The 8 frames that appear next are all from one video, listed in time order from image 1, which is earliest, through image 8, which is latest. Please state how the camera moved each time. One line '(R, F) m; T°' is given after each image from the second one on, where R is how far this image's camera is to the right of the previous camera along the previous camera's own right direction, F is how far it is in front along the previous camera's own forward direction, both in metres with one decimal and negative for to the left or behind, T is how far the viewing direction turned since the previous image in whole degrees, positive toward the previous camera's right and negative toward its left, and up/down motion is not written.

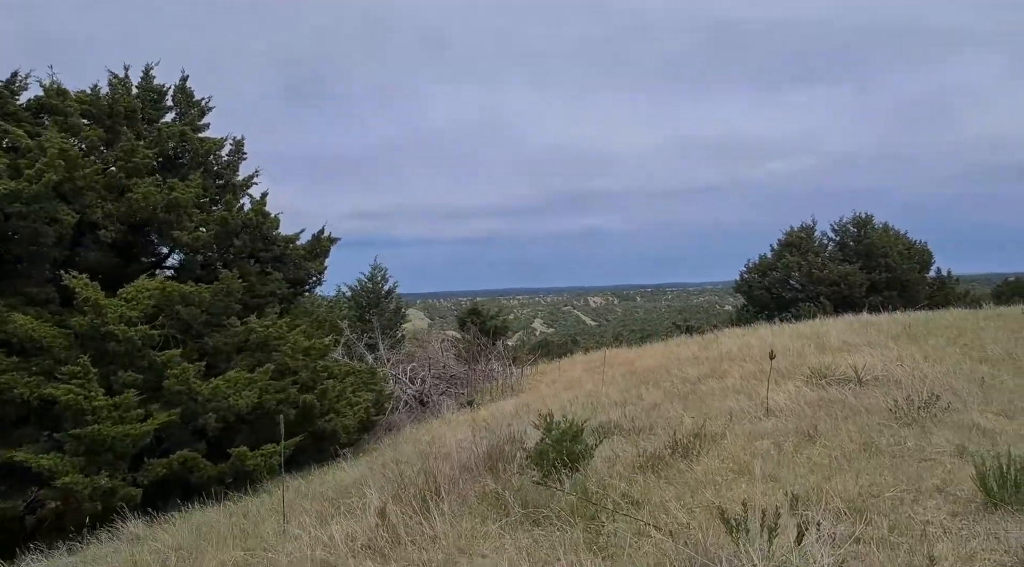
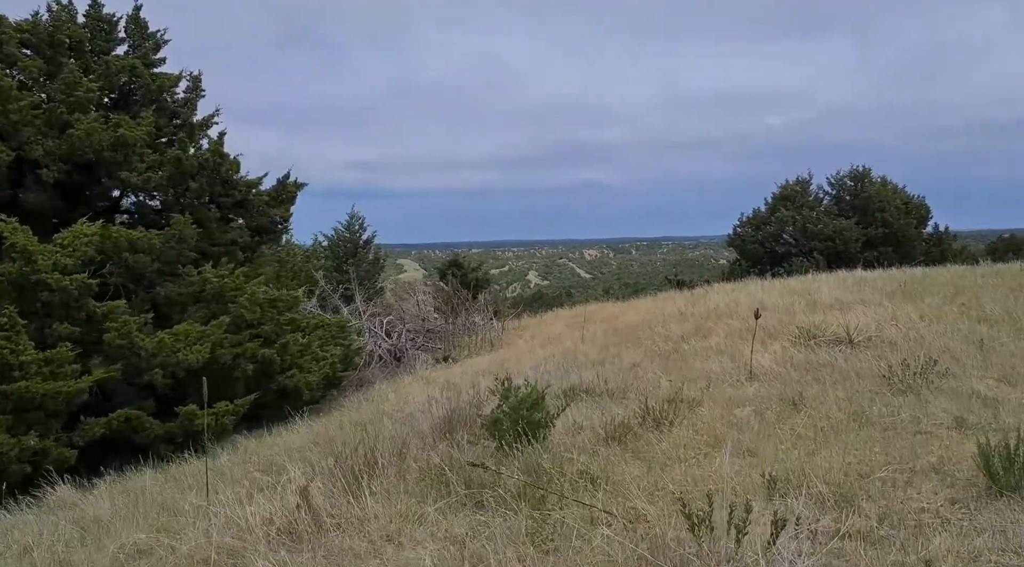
(+0.3, +0.7) m; 0°
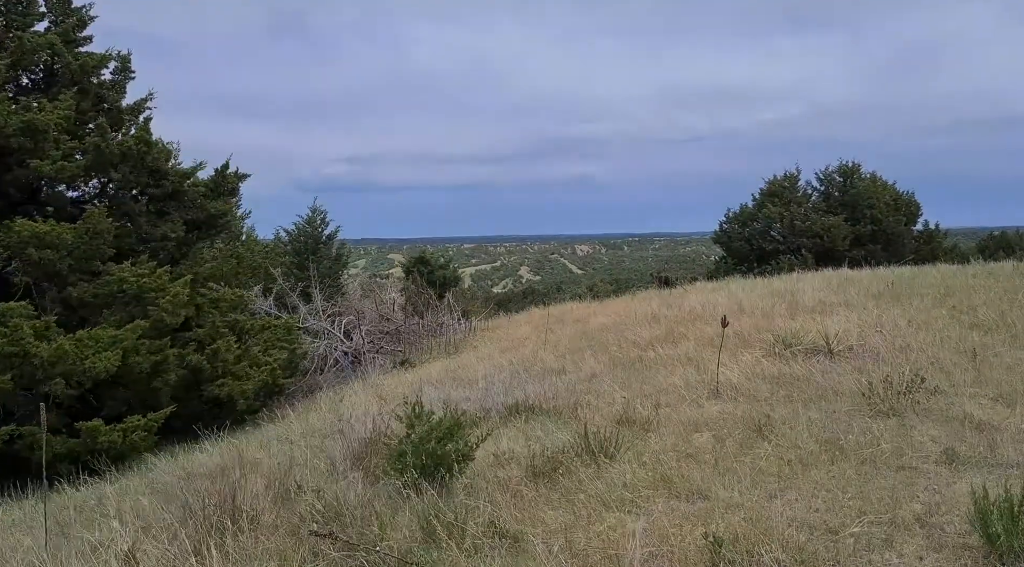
(+0.5, +0.9) m; +1°
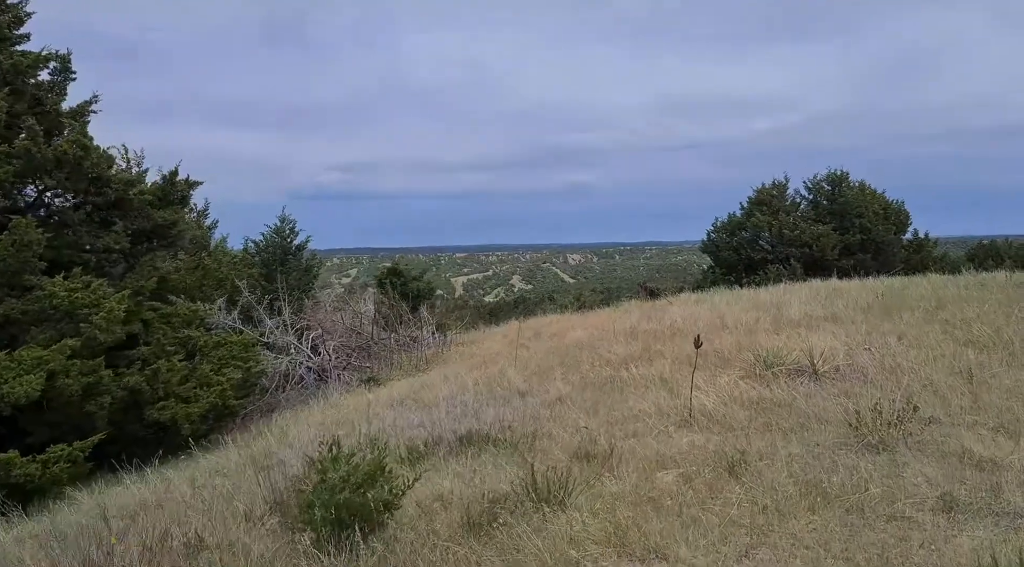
(+0.3, +0.6) m; +1°
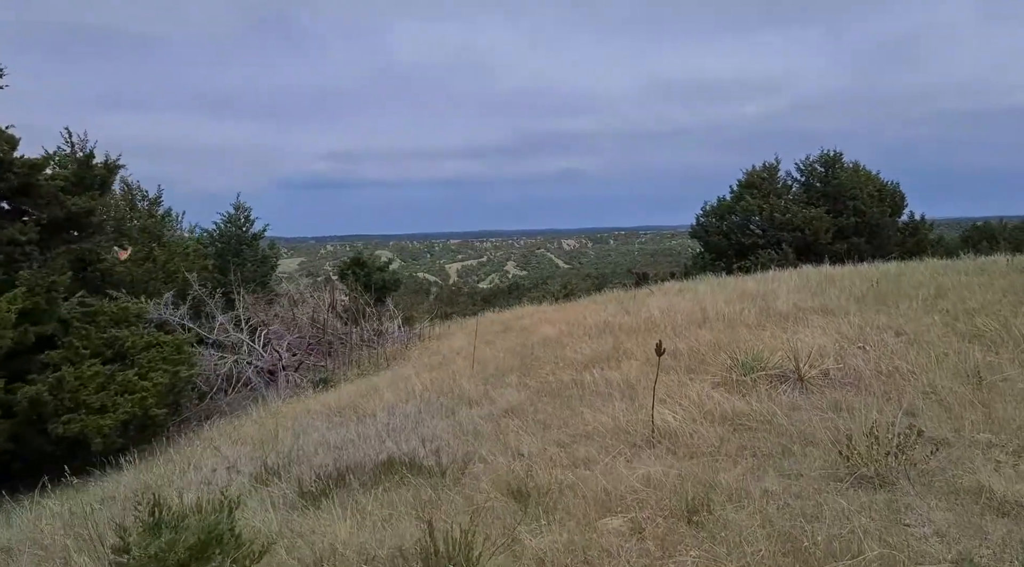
(+0.5, +1.0) m; 0°
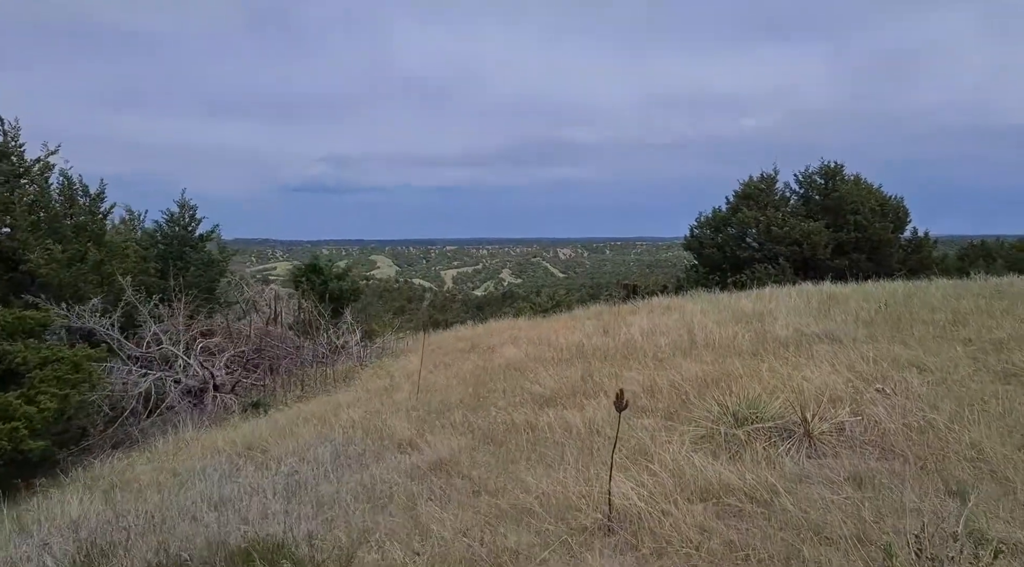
(+0.4, +1.4) m; 0°
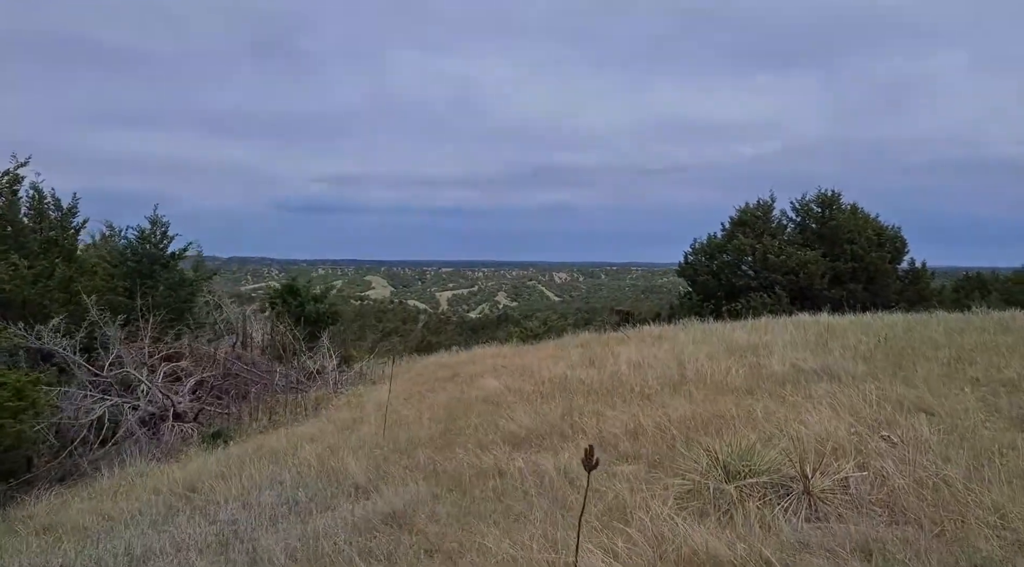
(+0.2, +0.6) m; 0°
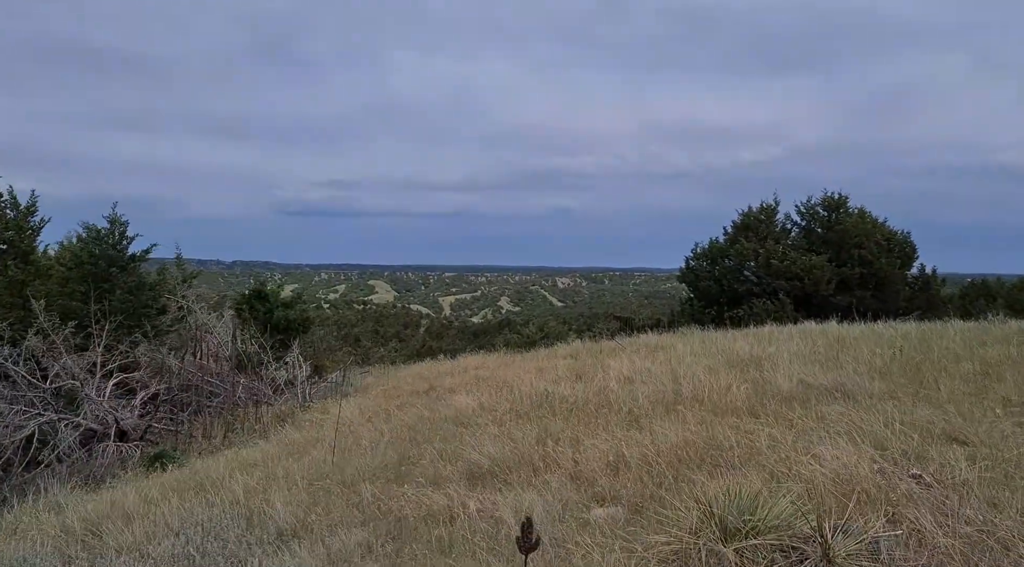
(+0.3, +1.0) m; 0°
